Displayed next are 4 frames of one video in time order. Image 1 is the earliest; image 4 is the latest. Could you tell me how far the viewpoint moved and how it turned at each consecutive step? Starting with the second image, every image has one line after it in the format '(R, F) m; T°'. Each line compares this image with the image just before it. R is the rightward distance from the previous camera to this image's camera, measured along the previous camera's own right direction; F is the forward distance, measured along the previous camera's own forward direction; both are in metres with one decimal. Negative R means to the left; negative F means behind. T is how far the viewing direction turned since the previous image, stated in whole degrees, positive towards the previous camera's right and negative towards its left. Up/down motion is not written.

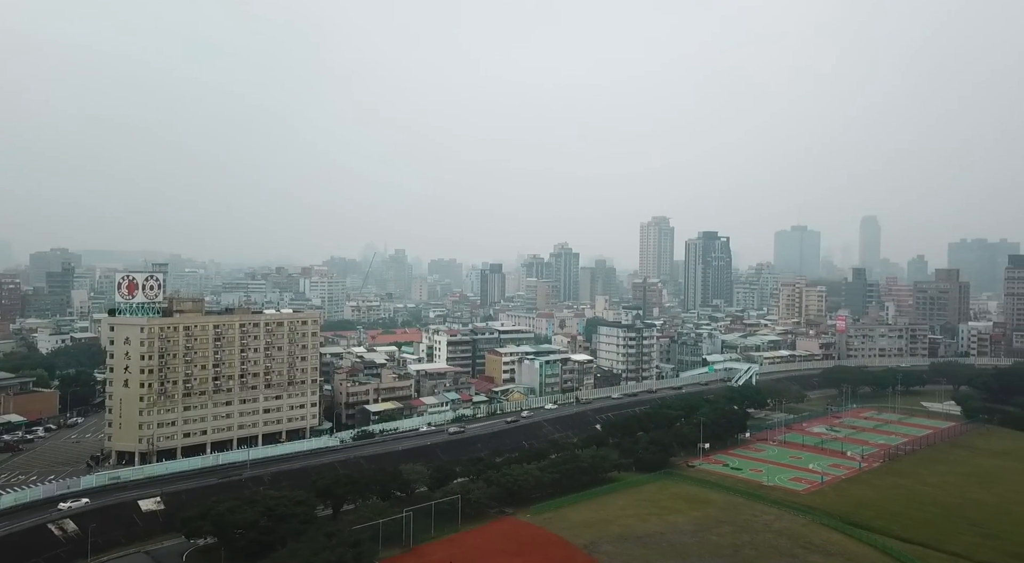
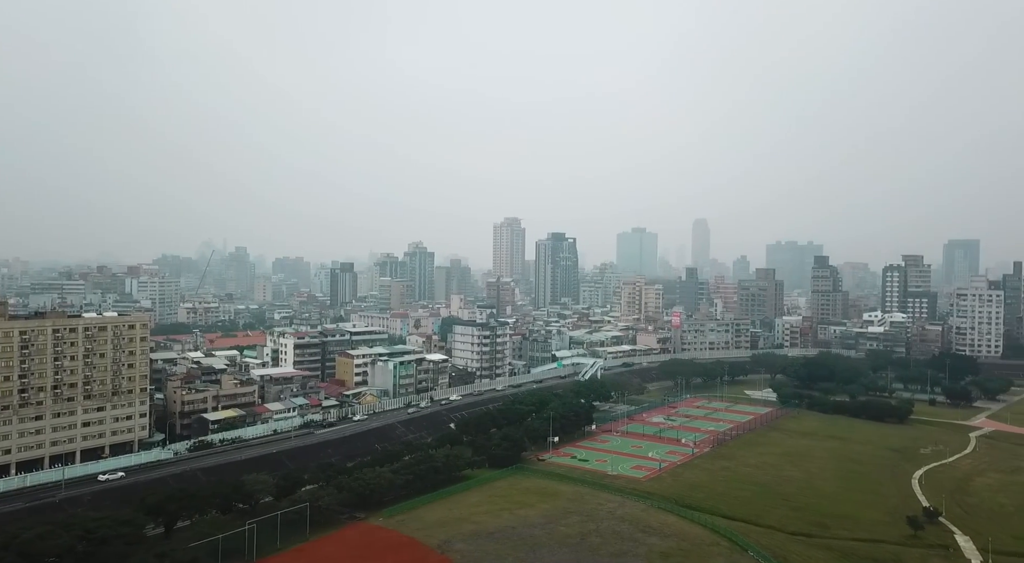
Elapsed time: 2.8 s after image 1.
(+1.9, -0.1) m; +10°
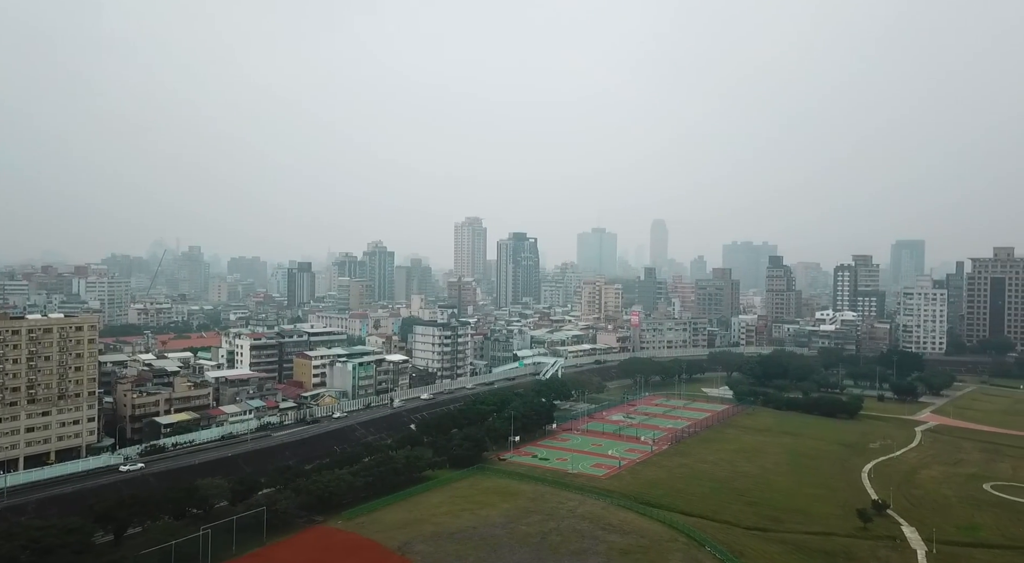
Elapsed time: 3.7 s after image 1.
(+0.5, 0.0) m; +3°
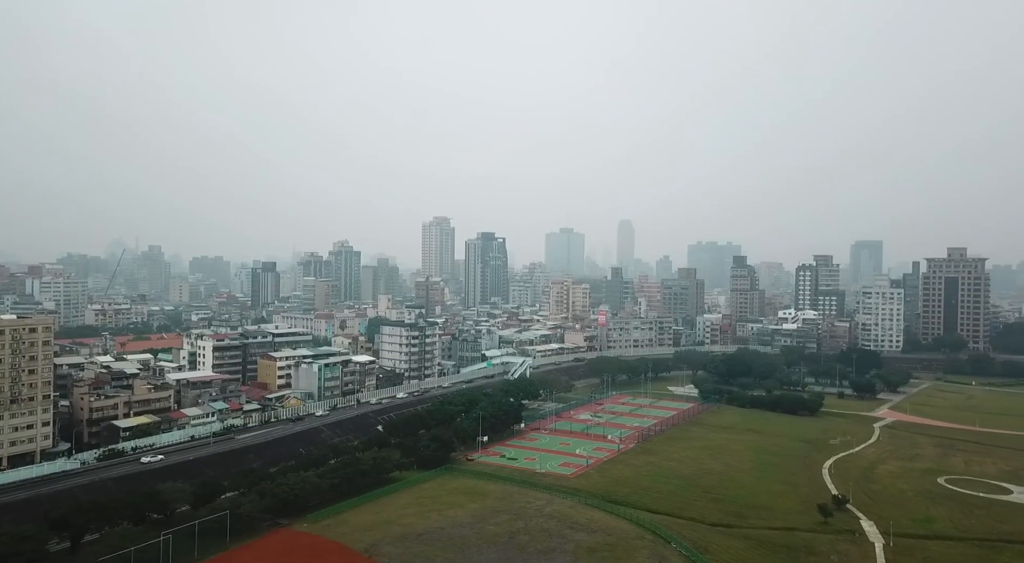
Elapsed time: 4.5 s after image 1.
(+0.4, 0.0) m; +2°
